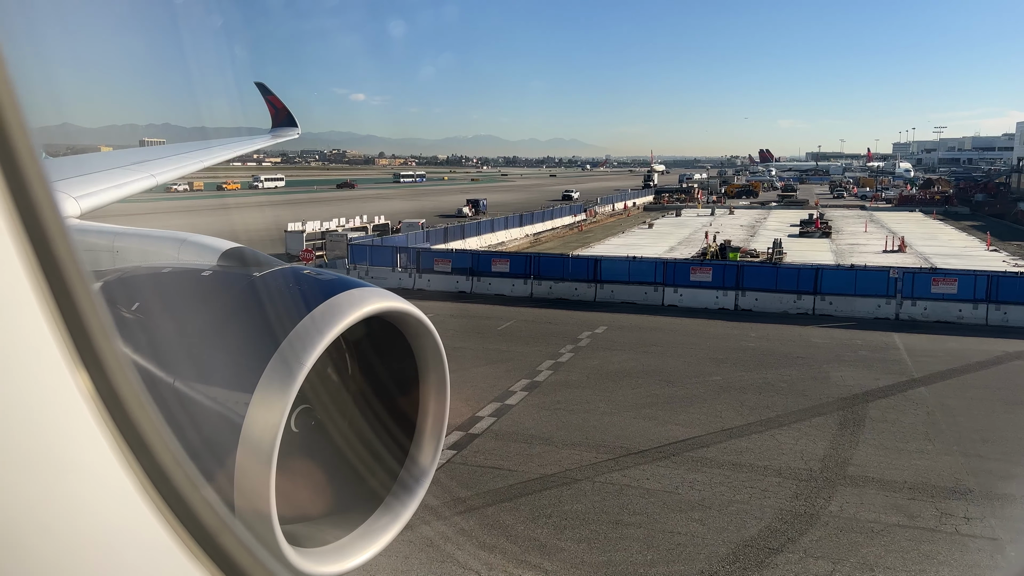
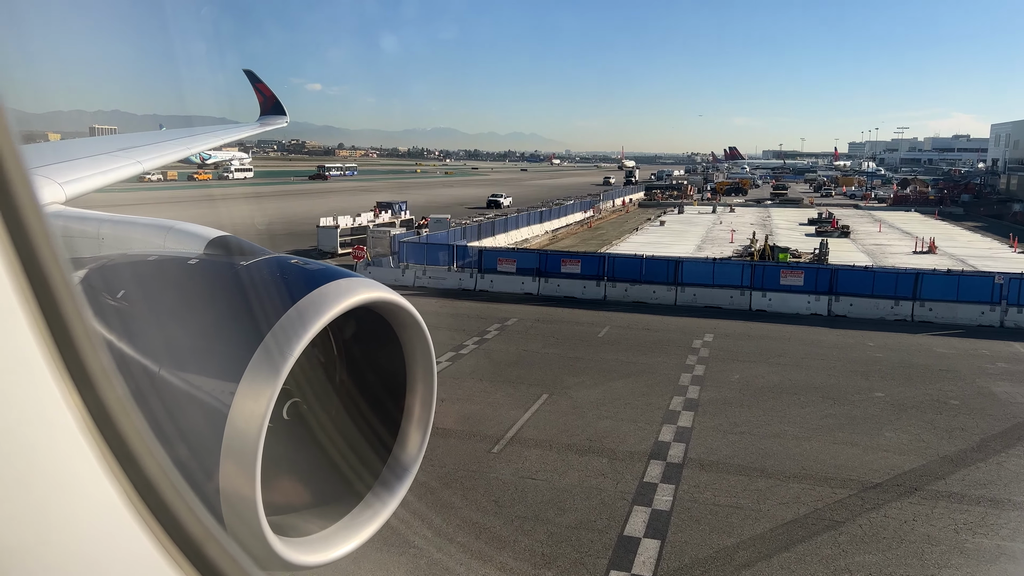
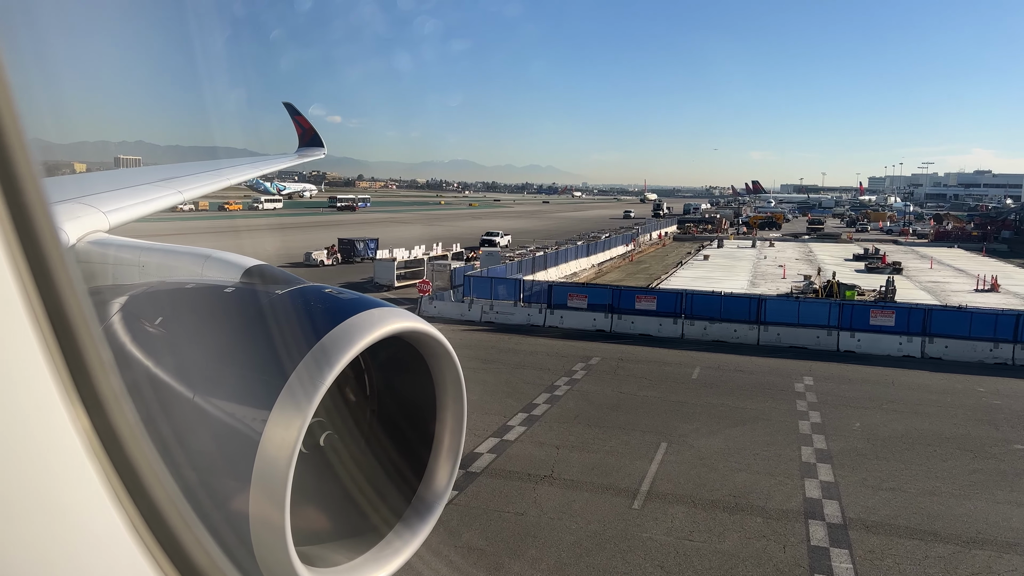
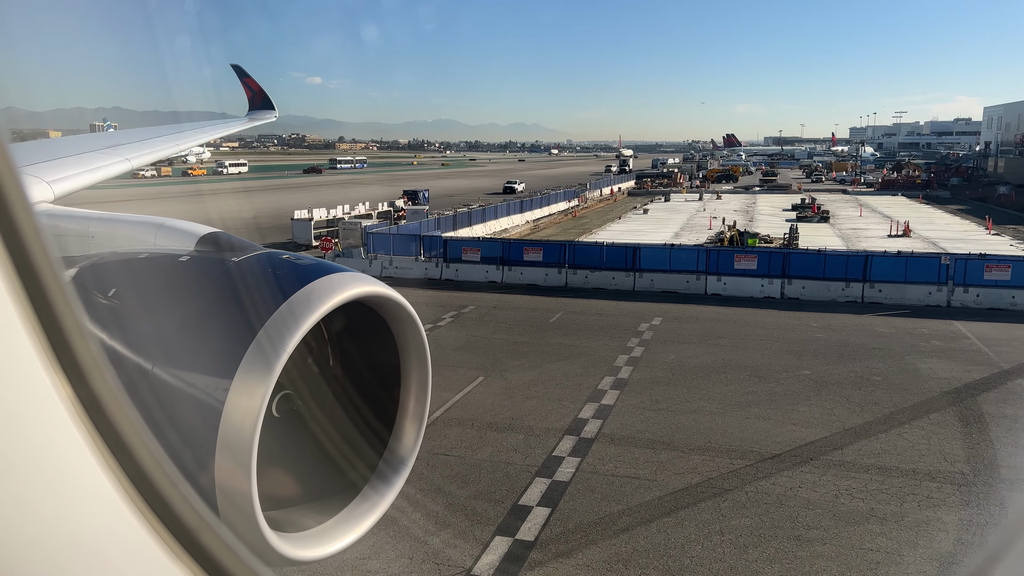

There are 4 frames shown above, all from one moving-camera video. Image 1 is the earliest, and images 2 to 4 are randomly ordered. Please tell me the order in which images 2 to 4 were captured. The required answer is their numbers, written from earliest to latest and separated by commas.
4, 2, 3
